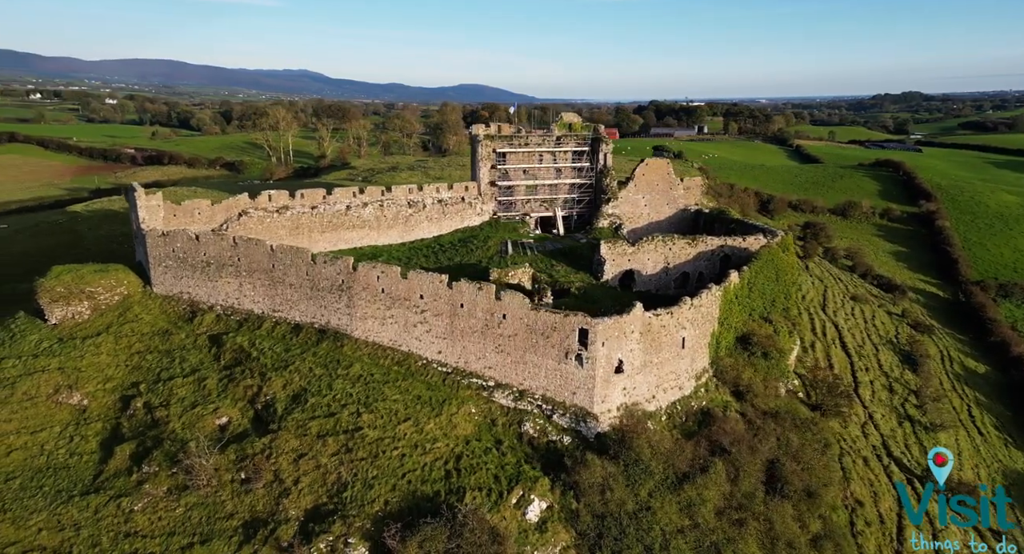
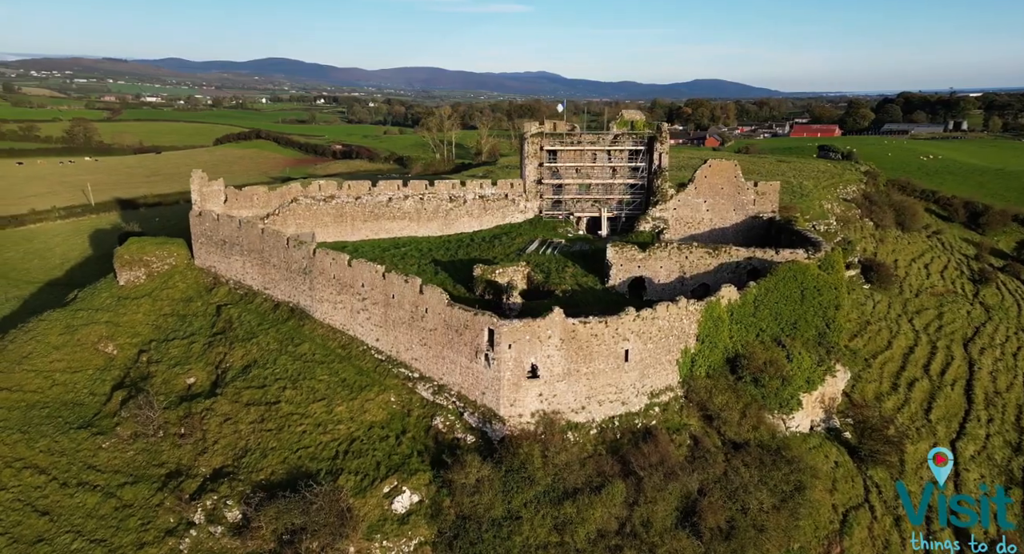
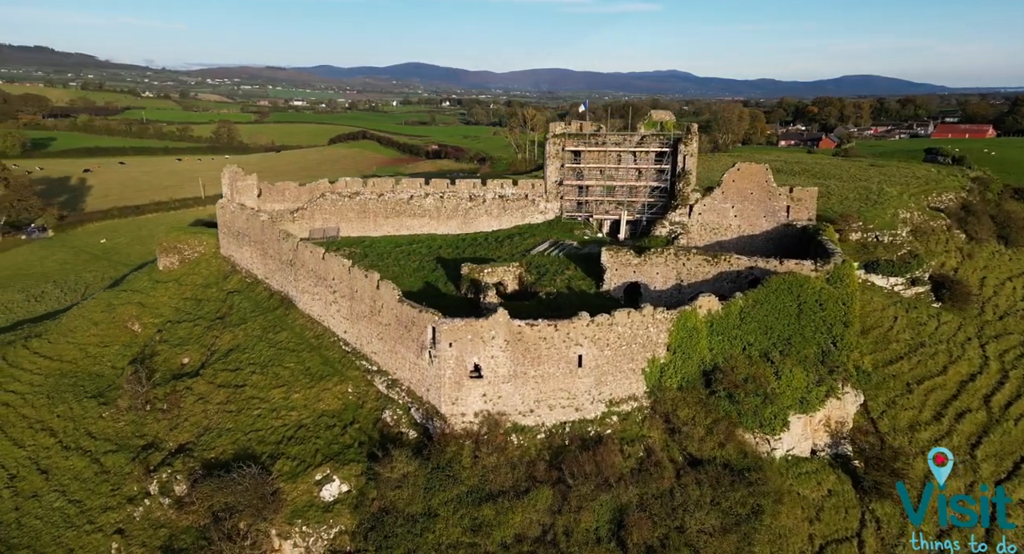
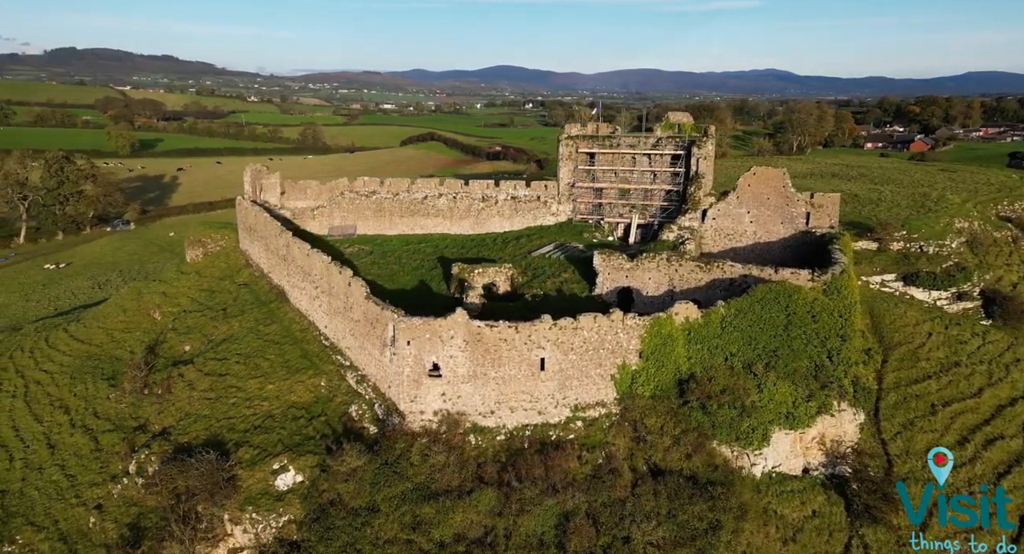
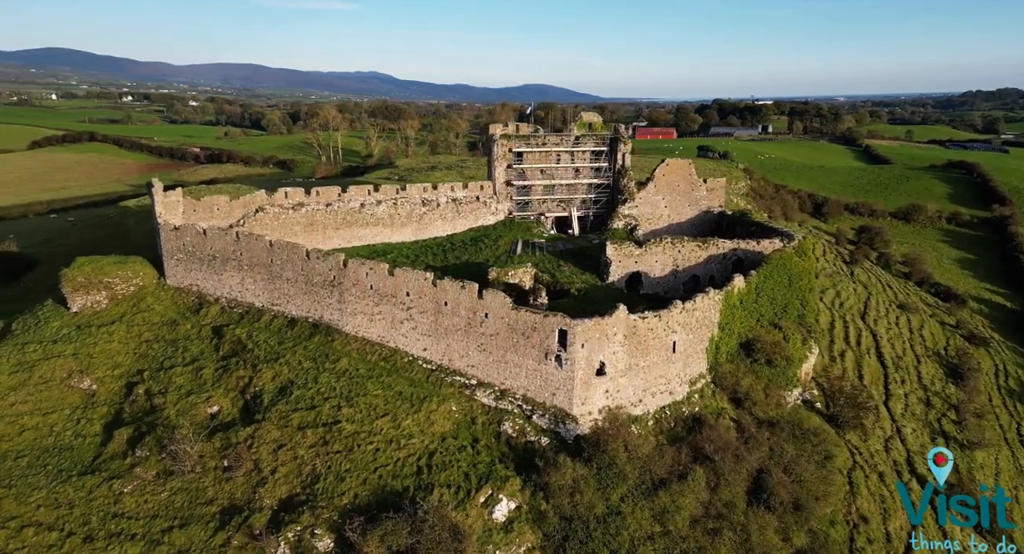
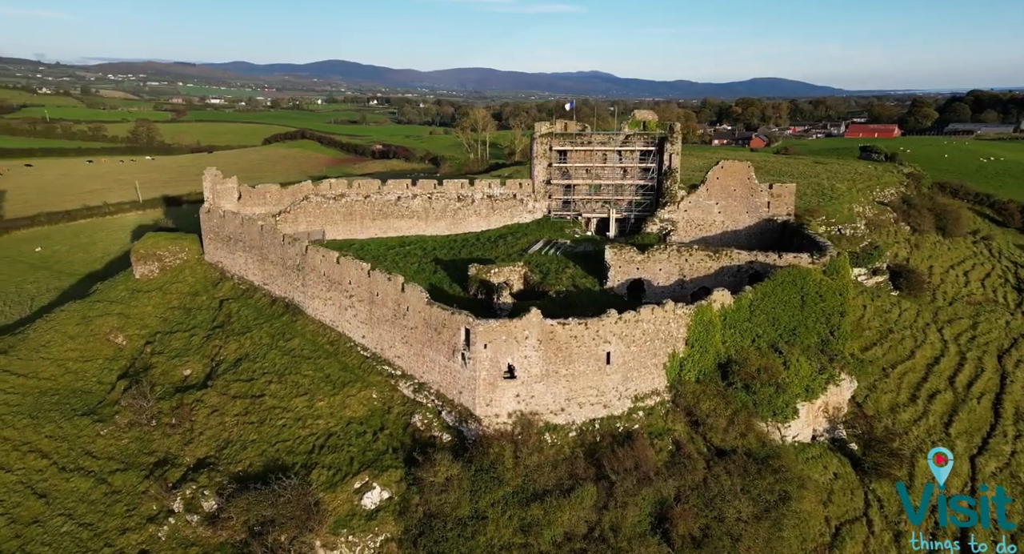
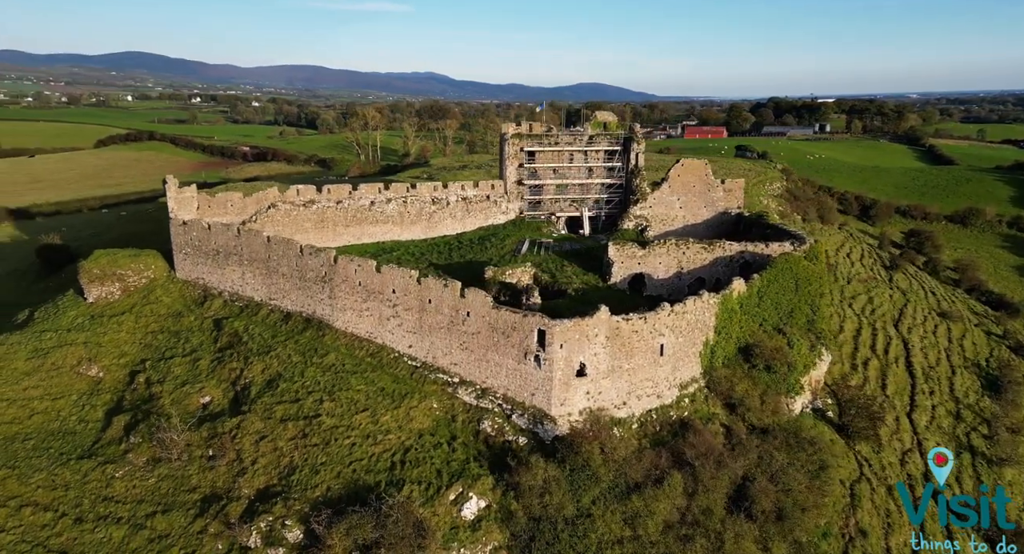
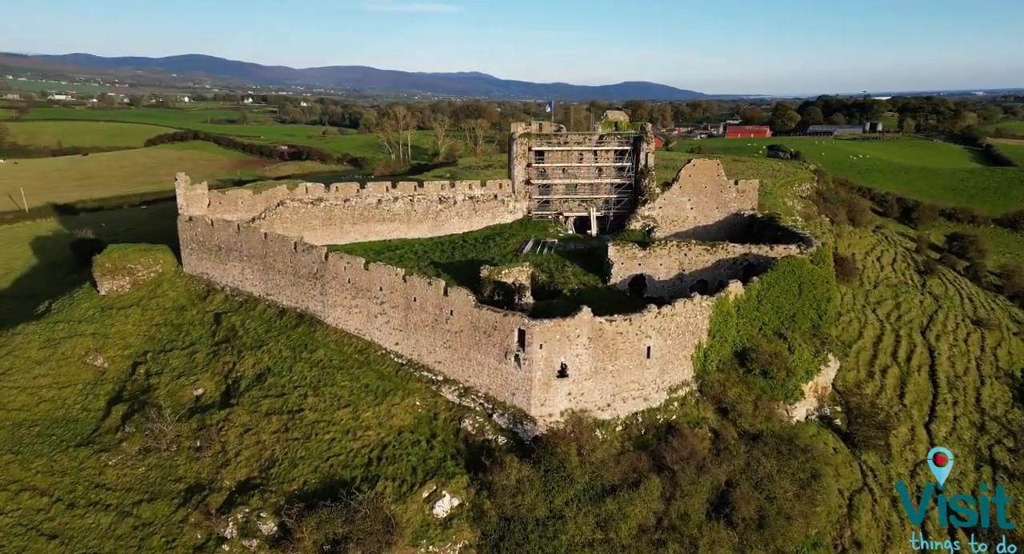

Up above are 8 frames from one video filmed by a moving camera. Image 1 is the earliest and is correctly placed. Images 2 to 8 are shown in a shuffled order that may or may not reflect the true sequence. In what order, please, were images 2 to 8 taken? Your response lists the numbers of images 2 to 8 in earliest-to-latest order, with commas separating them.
5, 7, 8, 2, 6, 3, 4
